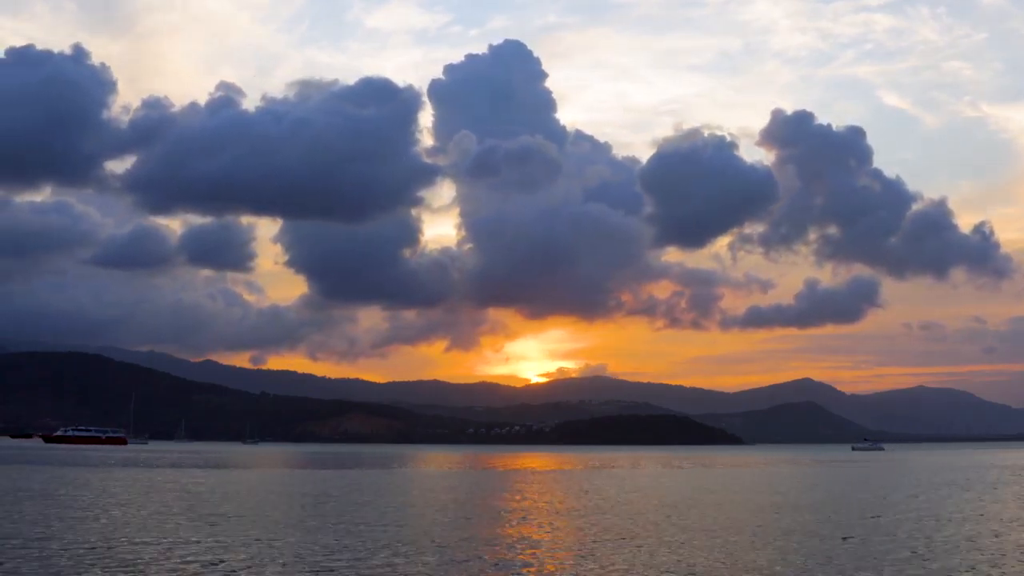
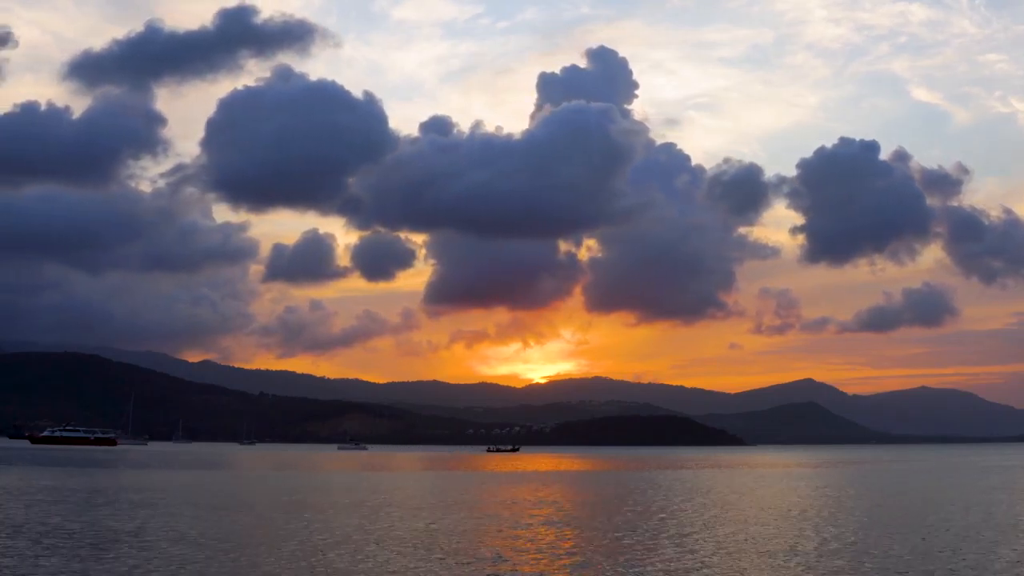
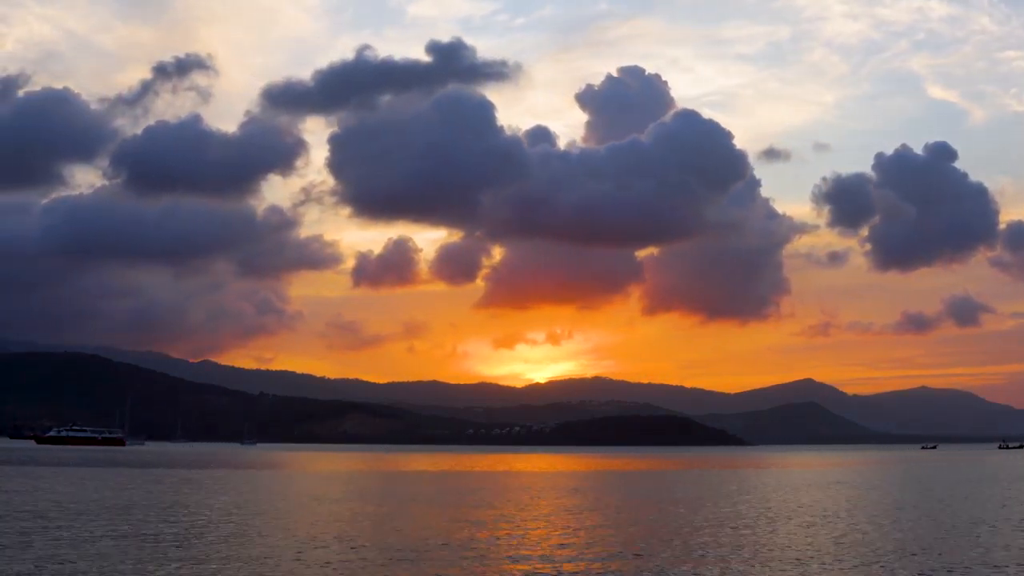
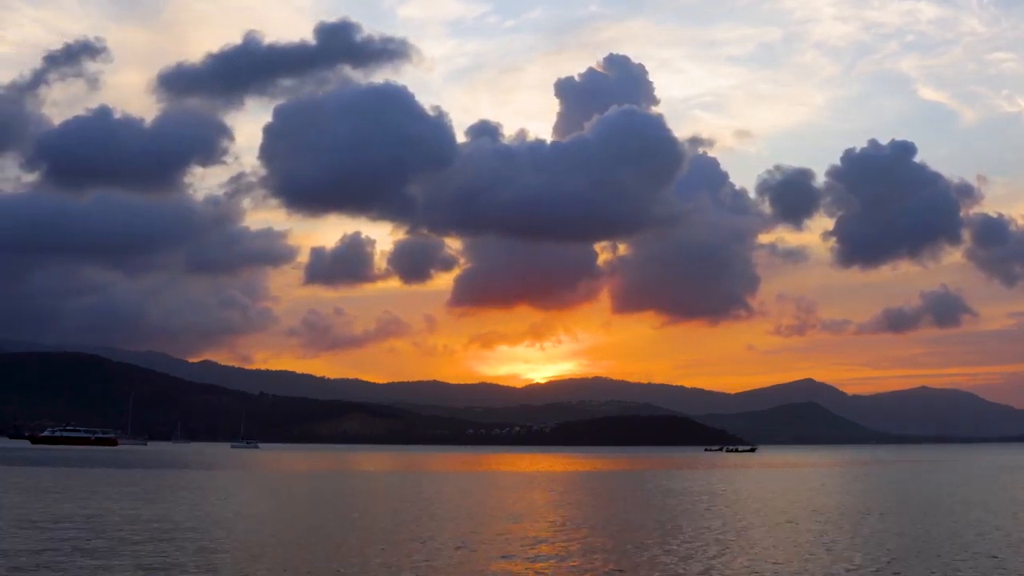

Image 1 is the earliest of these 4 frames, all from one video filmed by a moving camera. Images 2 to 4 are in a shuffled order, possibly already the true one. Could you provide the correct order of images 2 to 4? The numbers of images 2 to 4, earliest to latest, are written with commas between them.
2, 4, 3
